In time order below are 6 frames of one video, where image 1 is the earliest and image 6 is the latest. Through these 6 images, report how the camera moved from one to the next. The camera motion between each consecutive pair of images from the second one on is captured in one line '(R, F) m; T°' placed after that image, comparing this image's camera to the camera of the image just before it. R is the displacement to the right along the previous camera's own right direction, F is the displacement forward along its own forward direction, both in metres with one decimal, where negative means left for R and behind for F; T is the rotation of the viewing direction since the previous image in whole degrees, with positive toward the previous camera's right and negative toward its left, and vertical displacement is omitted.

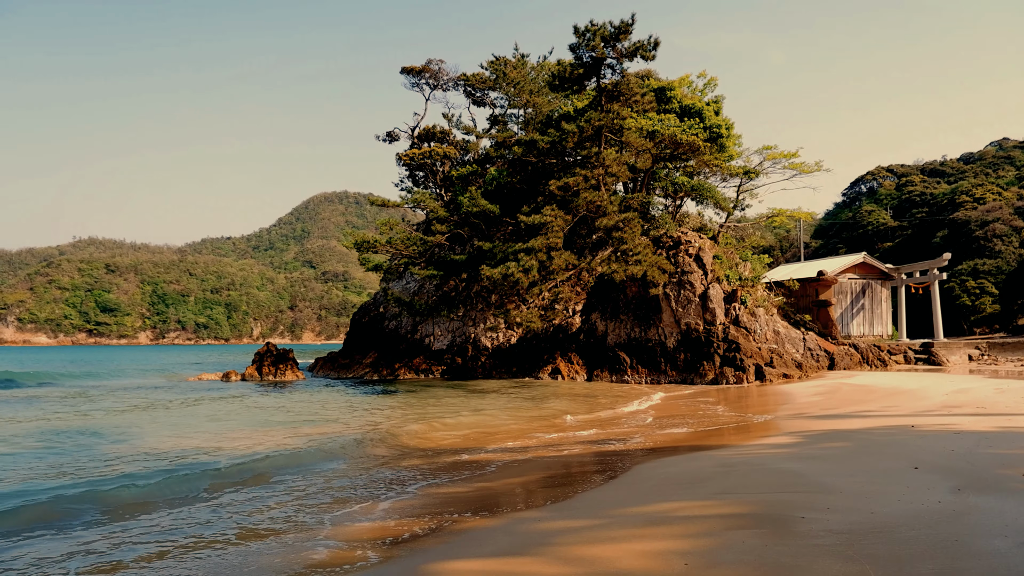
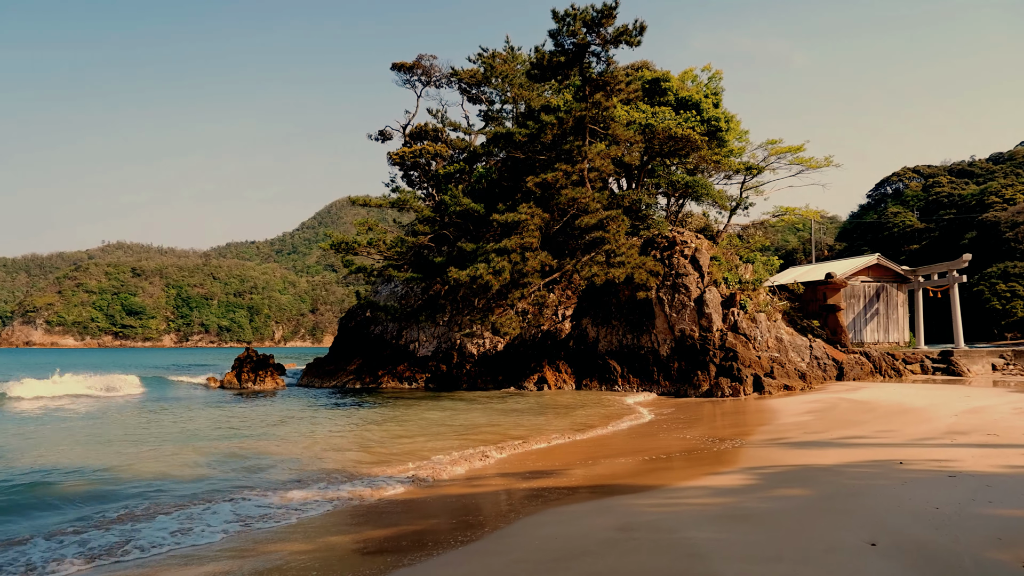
(+1.4, +1.5) m; -2°
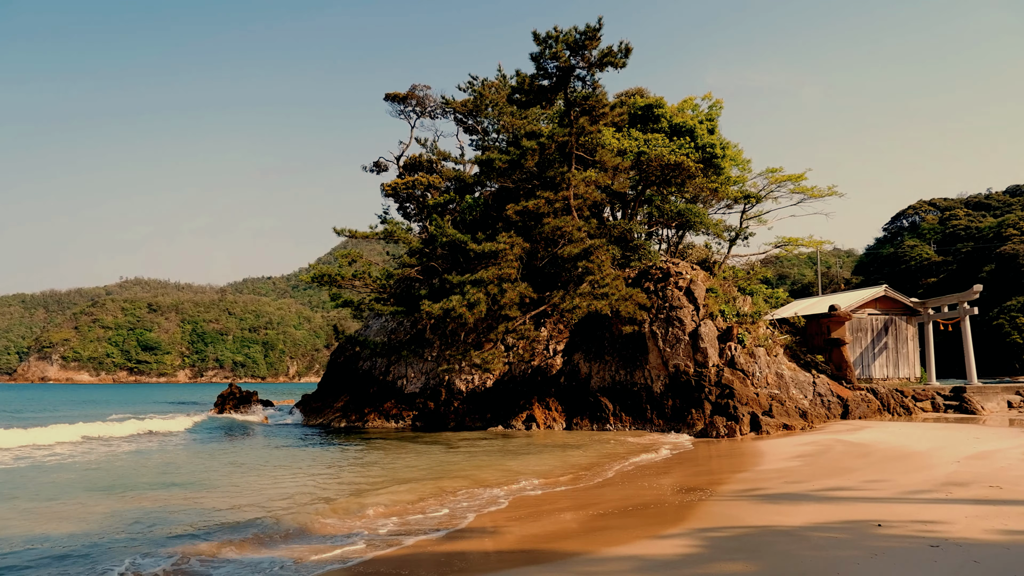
(+1.0, +0.9) m; -1°
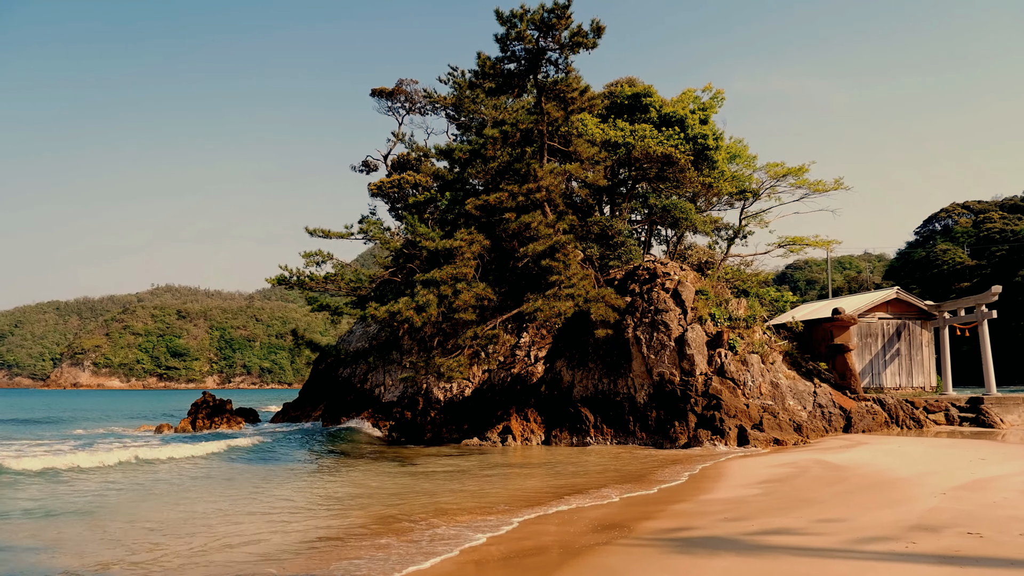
(+1.8, +1.5) m; -2°
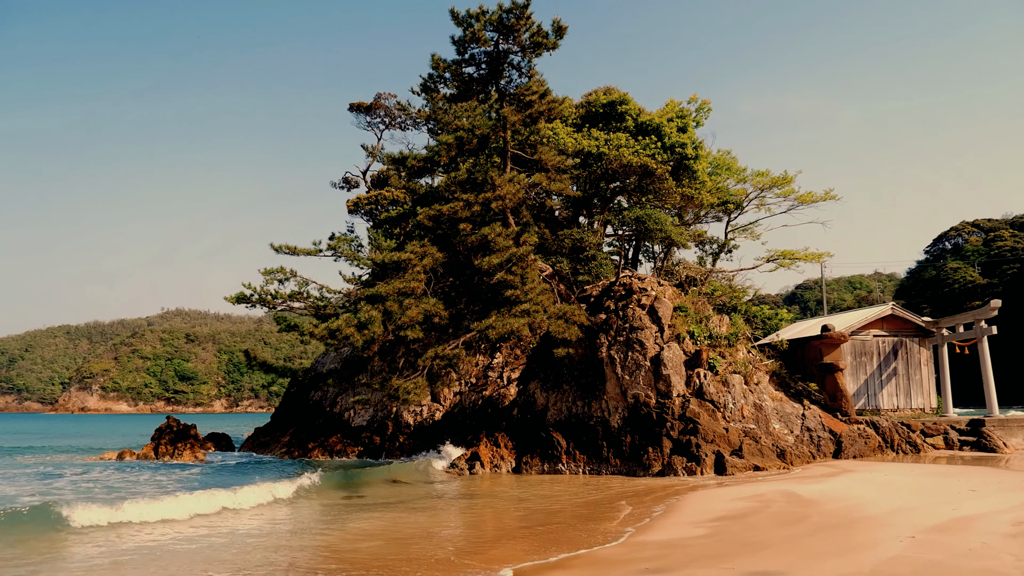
(+1.4, +1.2) m; -1°
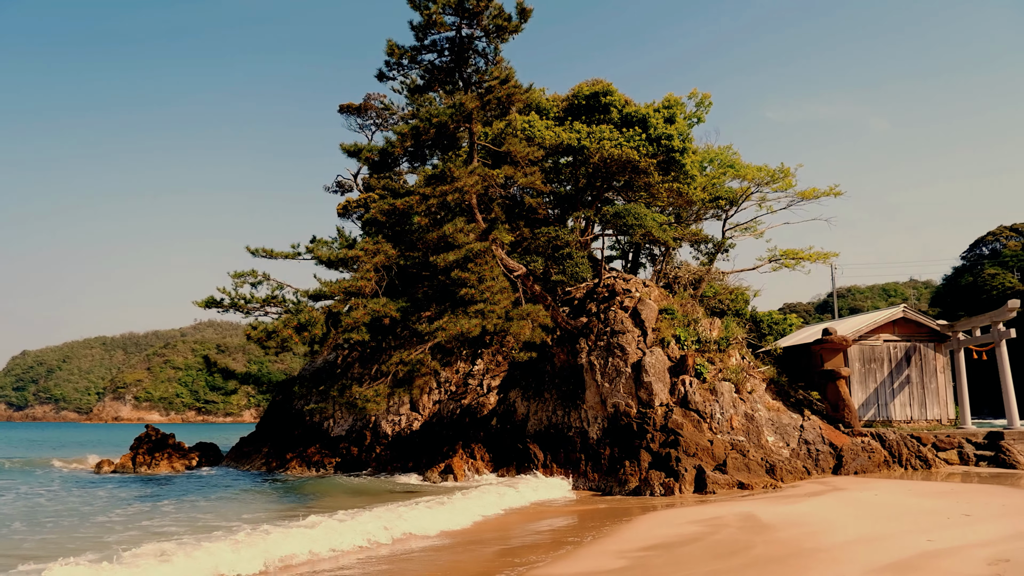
(+1.6, +1.2) m; -2°
